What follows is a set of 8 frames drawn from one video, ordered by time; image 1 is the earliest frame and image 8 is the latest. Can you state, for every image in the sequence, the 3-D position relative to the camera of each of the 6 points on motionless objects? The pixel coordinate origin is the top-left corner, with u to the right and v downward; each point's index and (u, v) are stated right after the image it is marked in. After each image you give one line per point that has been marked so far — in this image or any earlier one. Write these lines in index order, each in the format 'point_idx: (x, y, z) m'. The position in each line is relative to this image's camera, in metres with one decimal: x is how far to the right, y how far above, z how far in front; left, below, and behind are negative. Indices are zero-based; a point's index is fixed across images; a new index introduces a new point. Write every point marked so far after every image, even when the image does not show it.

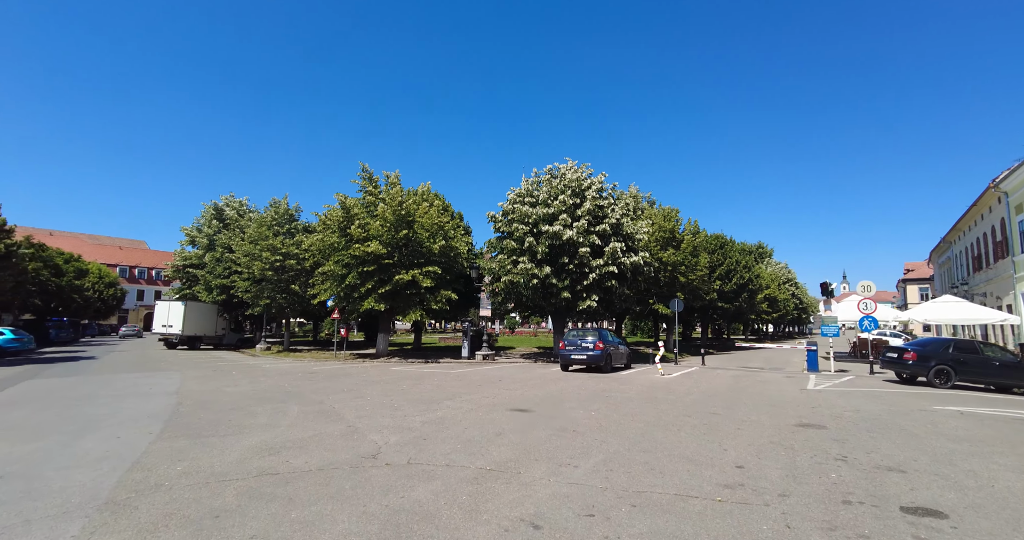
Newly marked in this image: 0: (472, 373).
0: (-1.4, -3.7, +18.0) m
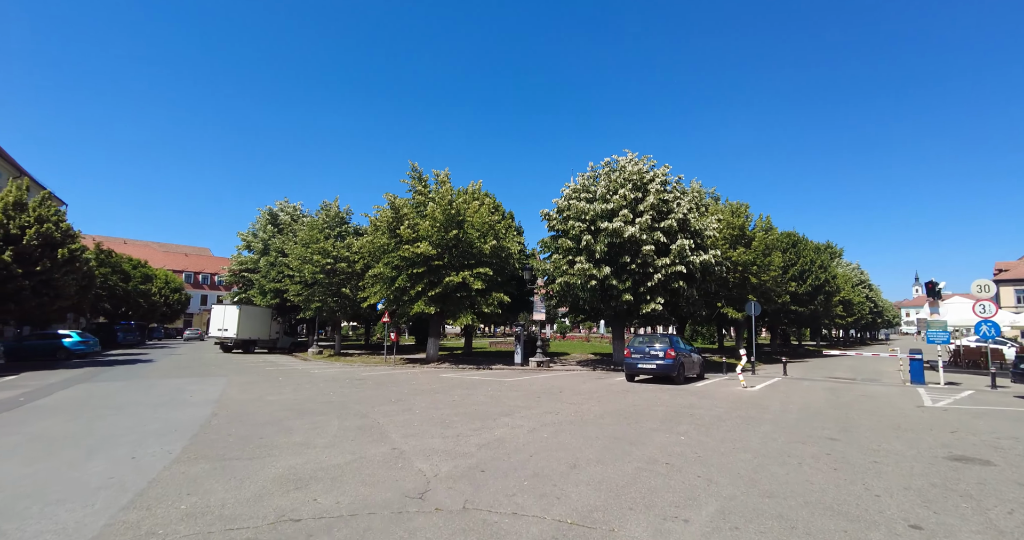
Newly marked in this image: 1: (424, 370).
0: (+0.5, -3.7, +16.5) m
1: (-3.5, -4.0, +20.0) m
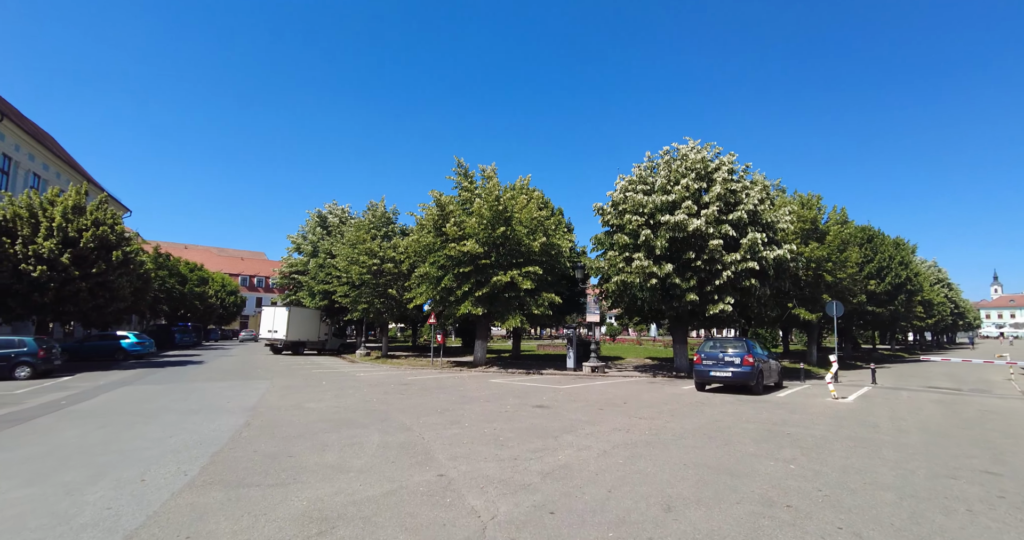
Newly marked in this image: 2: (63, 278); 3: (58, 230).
0: (+2.2, -3.6, +15.1) m
1: (-1.5, -3.9, +18.9) m
2: (-17.2, -0.3, +19.1) m
3: (-17.6, +1.5, +19.4) m
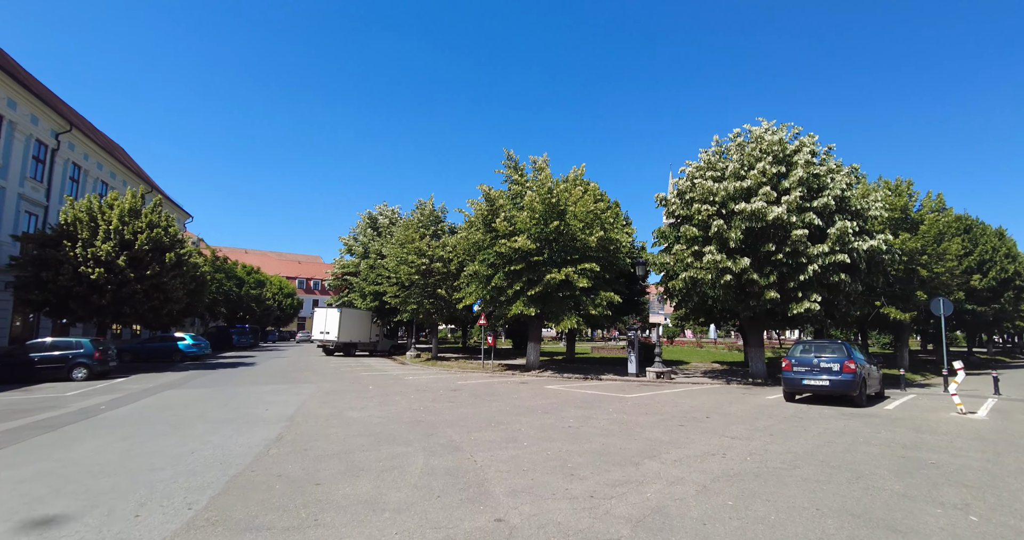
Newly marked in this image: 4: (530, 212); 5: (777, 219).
0: (+3.8, -3.4, +13.4) m
1: (+0.5, -3.8, +17.6) m
2: (-15.2, -0.4, +19.3) m
3: (-15.5, +1.4, +19.6) m
4: (+0.7, +2.3, +19.5) m
5: (+9.0, +1.7, +17.0) m
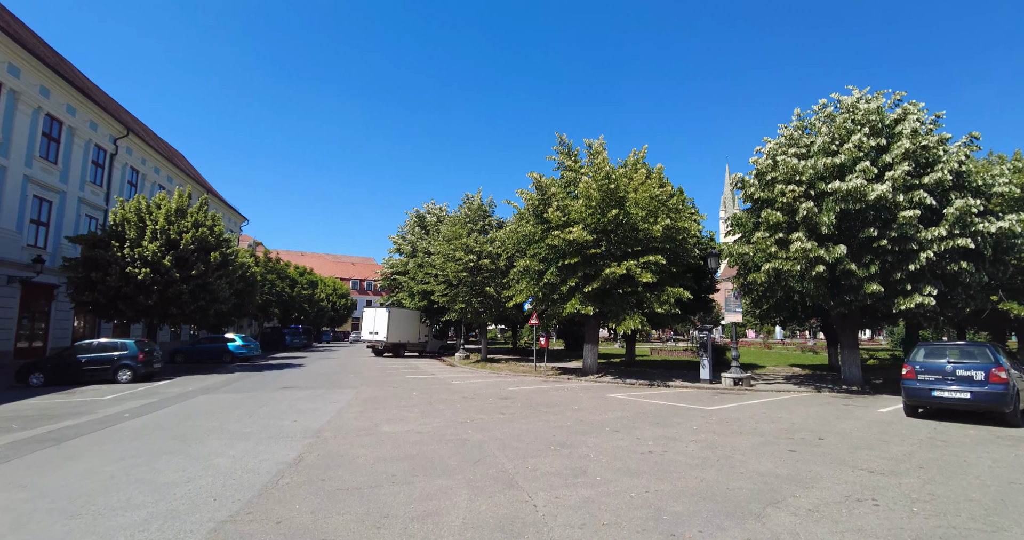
0: (+5.2, -3.2, +11.3) m
1: (+2.2, -3.6, +15.8) m
2: (-13.2, -0.4, +19.0) m
3: (-13.5, +1.4, +19.4) m
4: (+2.6, +2.5, +17.7) m
5: (+10.6, +2.1, +14.4) m
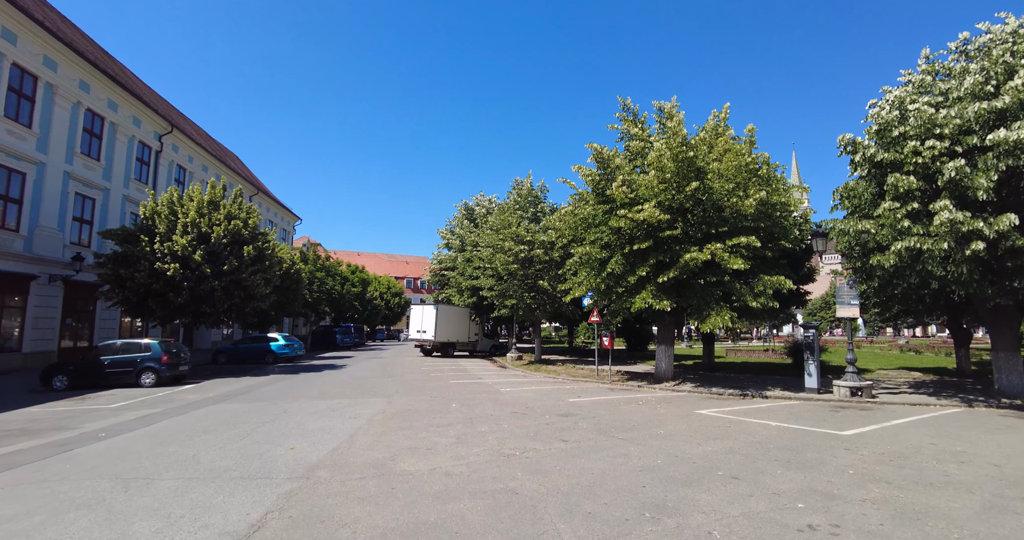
0: (+6.2, -2.8, +8.2) m
1: (+3.8, -3.2, +12.9) m
2: (-11.2, -0.2, +17.8) m
3: (-11.6, +1.6, +18.1) m
4: (+4.3, +2.9, +14.8) m
5: (+11.9, +2.6, +10.7) m
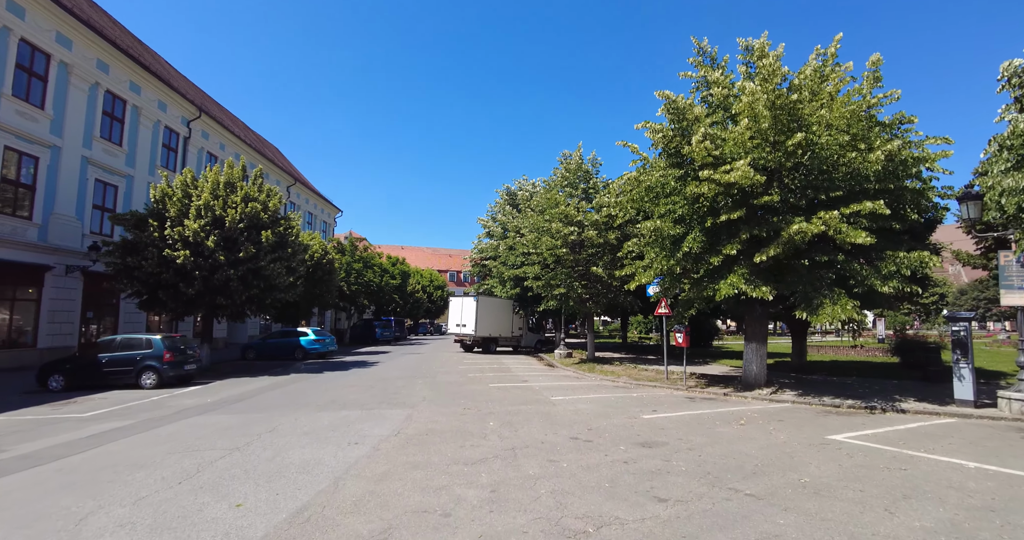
0: (+6.9, -2.3, +4.9) m
1: (+4.9, -2.7, +9.9) m
2: (-9.7, +0.2, +16.0) m
3: (-10.0, +2.0, +16.4) m
4: (+5.5, +3.4, +11.6) m
5: (+12.7, +3.1, +6.9) m
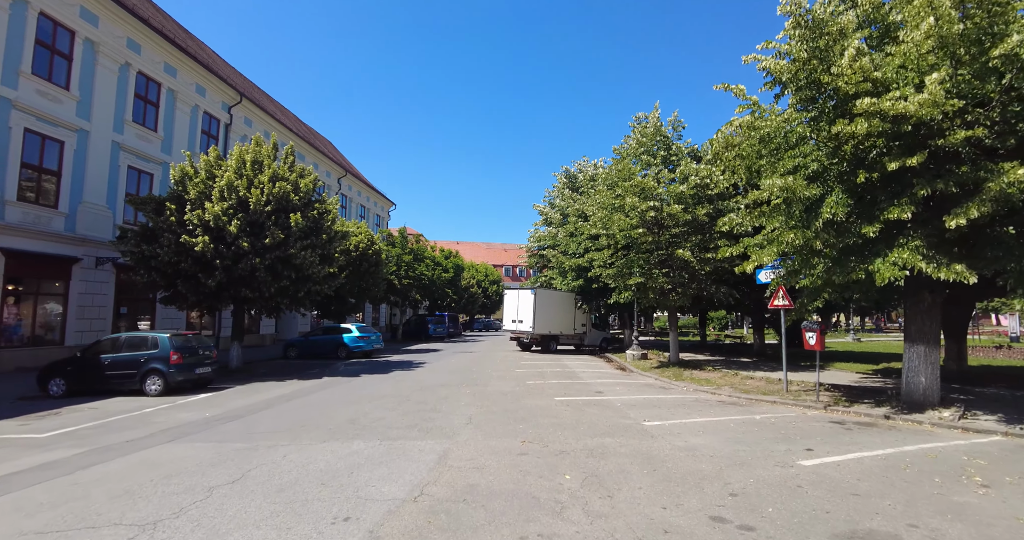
0: (+7.4, -1.9, +1.2) m
1: (+6.0, -2.3, +6.4) m
2: (-7.9, +0.5, +14.1) m
3: (-8.2, +2.3, +14.5) m
4: (+6.6, +3.9, +8.0) m
5: (+13.3, +3.6, +2.5) m
